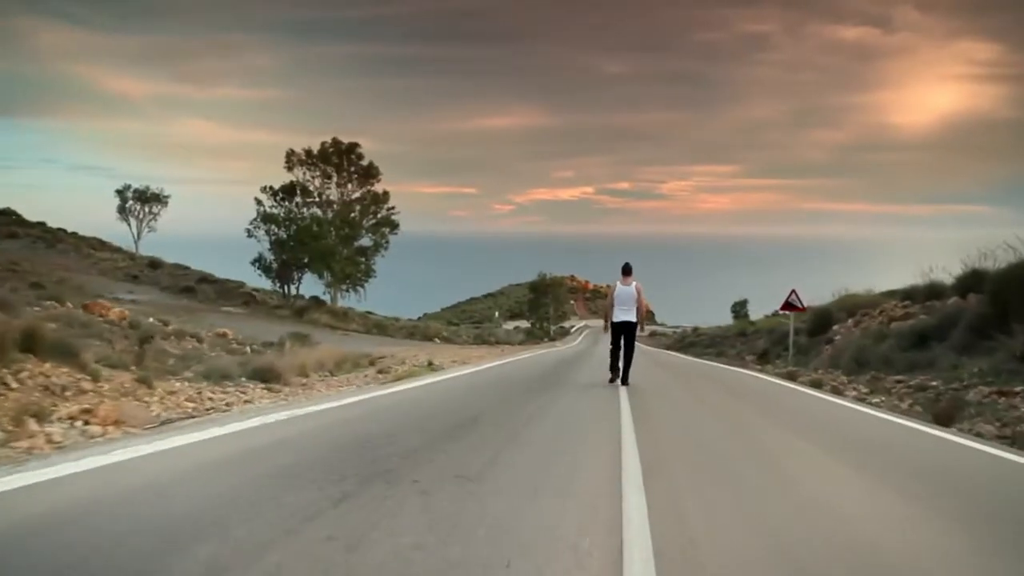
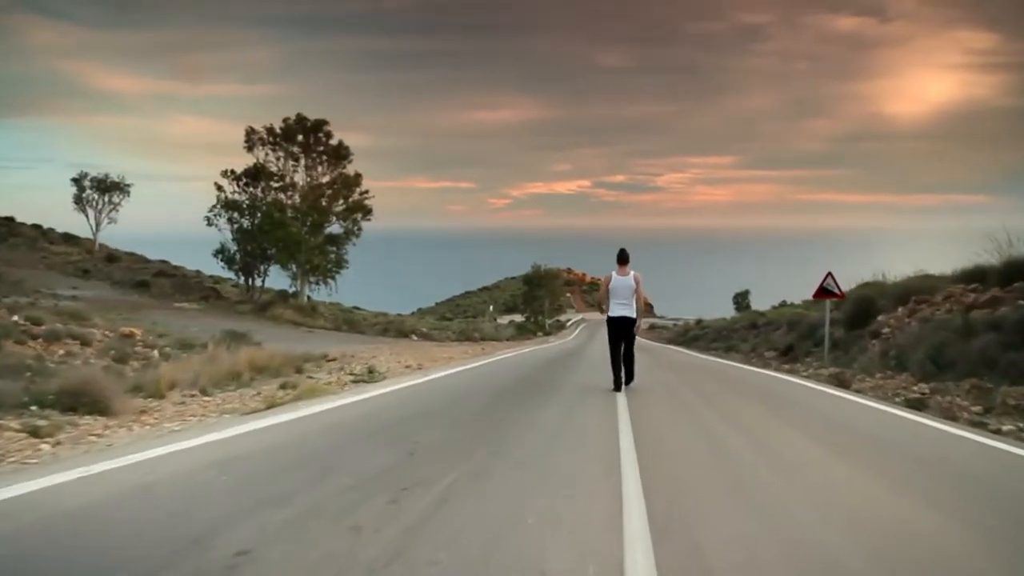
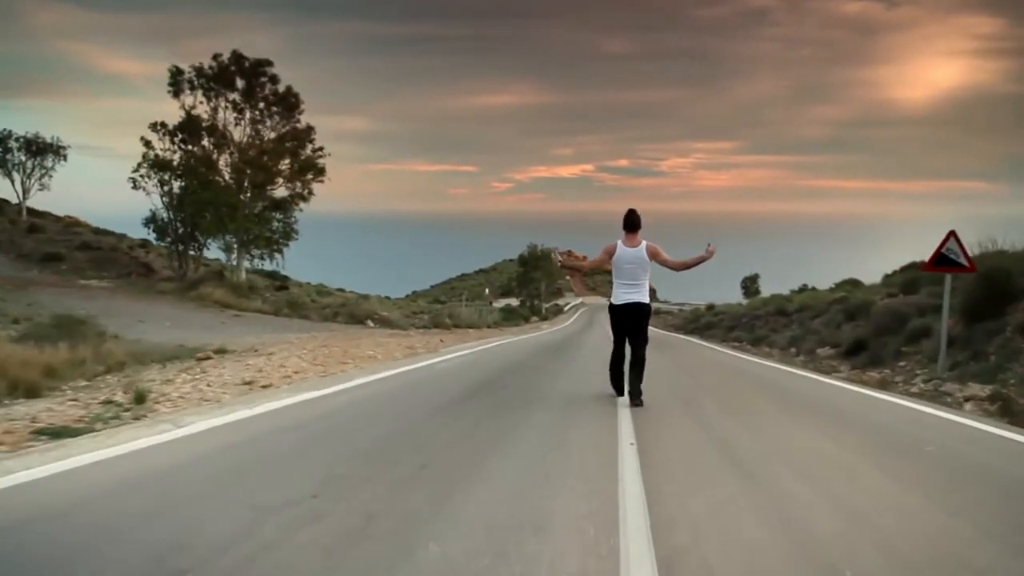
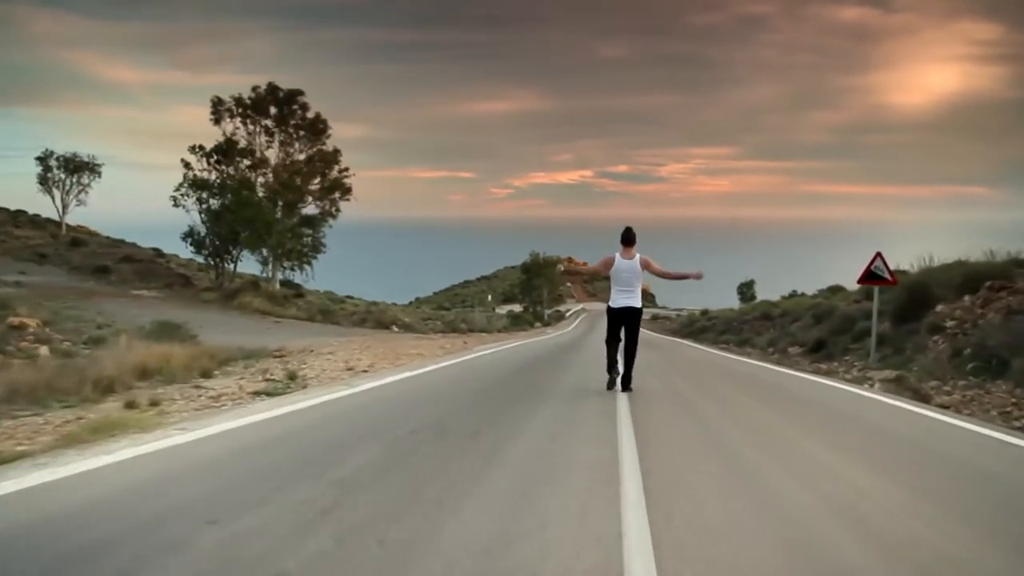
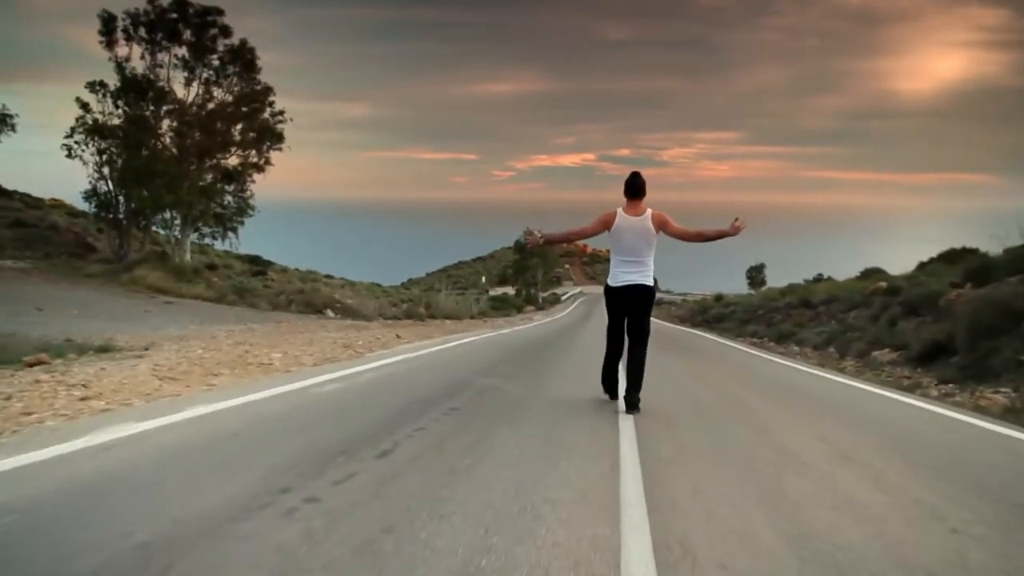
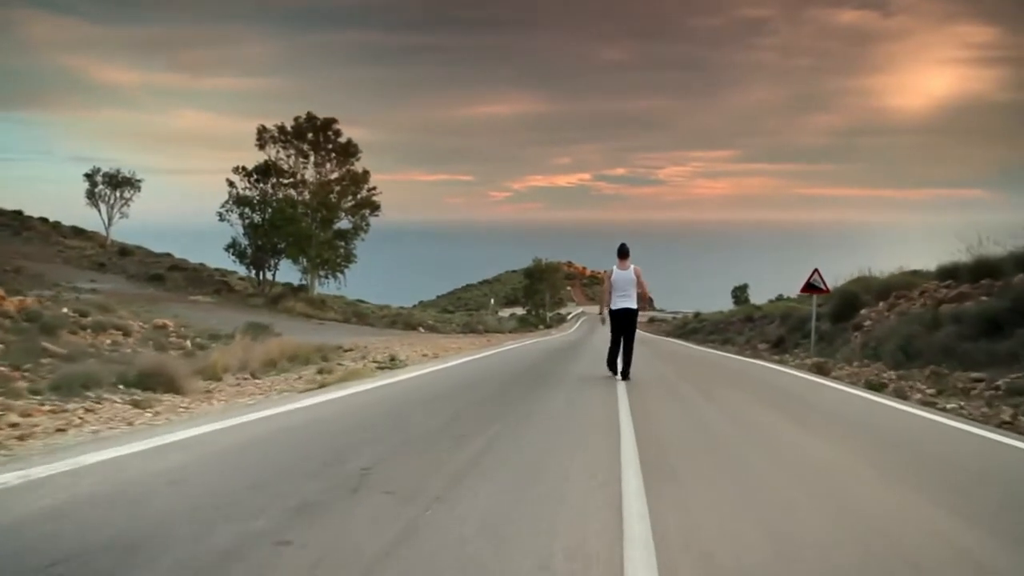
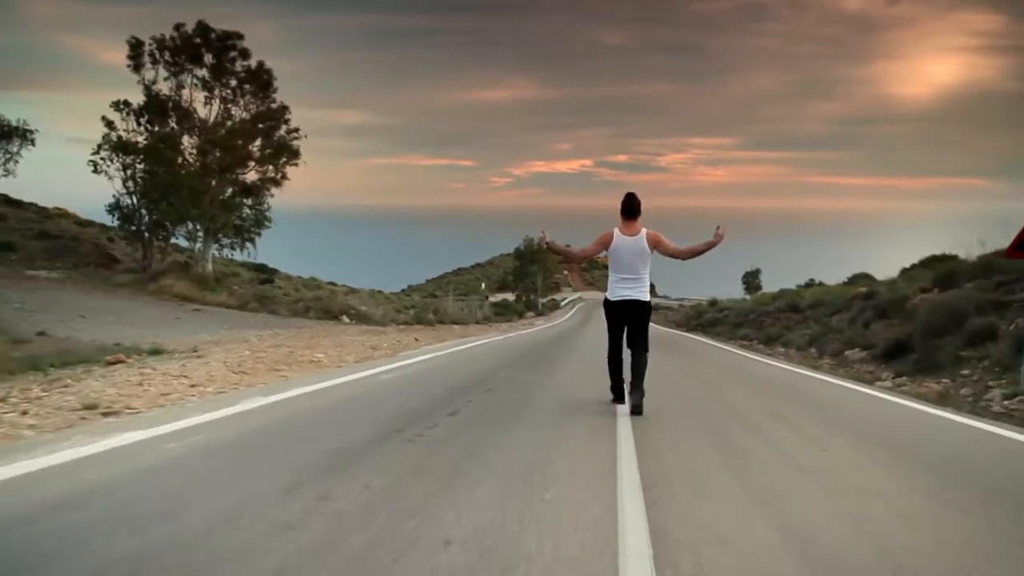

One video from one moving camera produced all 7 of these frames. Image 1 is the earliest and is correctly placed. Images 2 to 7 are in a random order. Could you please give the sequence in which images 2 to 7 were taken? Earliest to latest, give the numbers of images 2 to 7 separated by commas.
6, 2, 4, 3, 7, 5
